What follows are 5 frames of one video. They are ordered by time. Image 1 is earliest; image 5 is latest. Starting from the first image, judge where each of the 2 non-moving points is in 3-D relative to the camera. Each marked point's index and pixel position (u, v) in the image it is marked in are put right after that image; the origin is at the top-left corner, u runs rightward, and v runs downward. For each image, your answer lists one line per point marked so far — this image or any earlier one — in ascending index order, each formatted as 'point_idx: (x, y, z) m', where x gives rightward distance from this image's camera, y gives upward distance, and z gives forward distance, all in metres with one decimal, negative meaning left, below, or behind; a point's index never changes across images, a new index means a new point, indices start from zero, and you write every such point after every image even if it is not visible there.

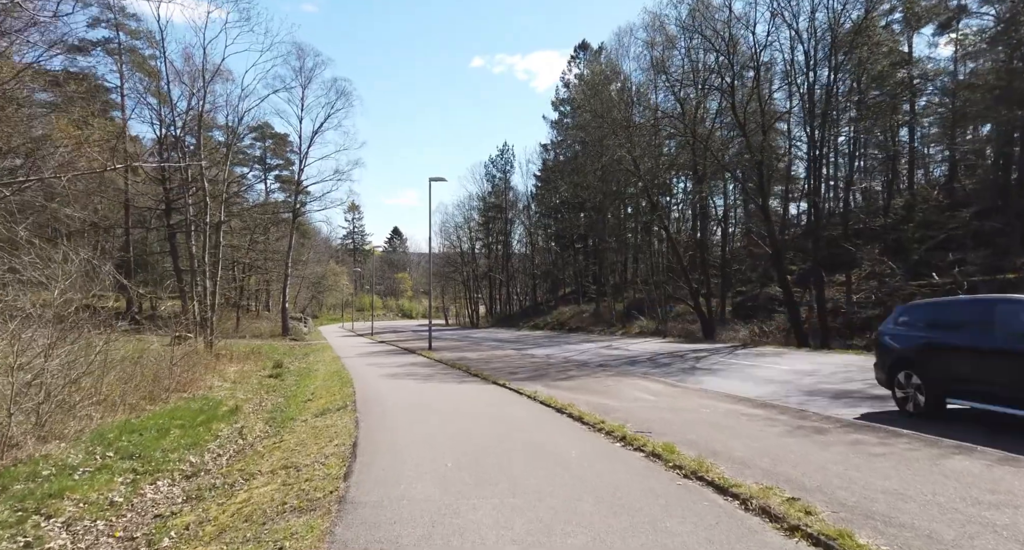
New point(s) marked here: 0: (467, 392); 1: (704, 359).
0: (-0.8, -2.0, +11.2) m
1: (+4.4, -1.9, +14.8) m
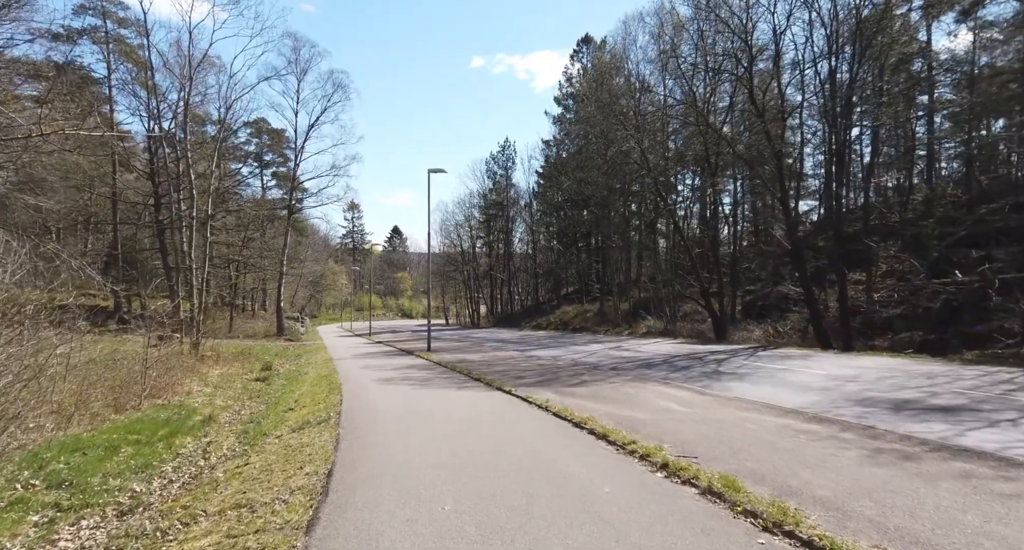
0: (-0.7, -1.9, +10.0) m
1: (+4.5, -1.8, +13.6) m
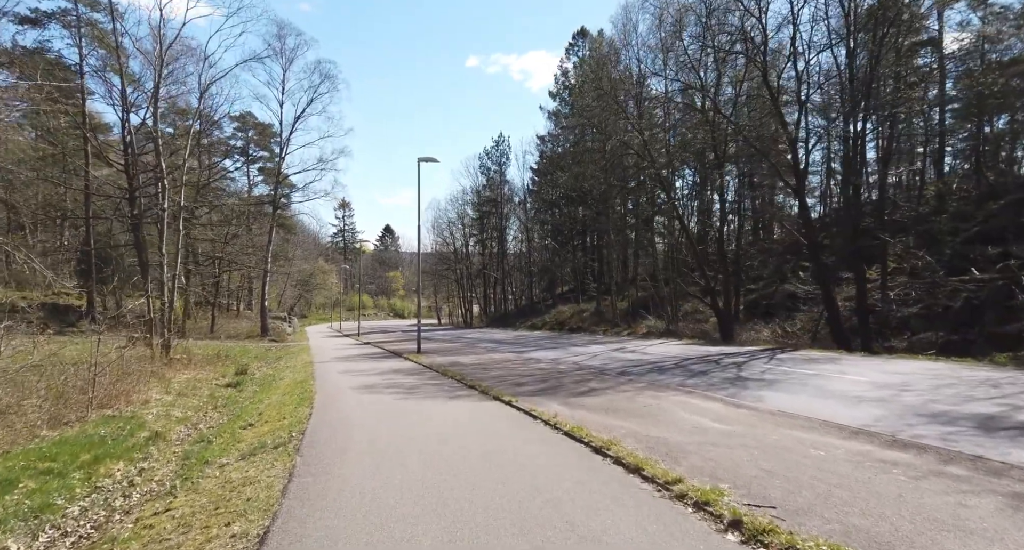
0: (-0.7, -1.8, +8.6) m
1: (+4.5, -1.7, +12.3) m
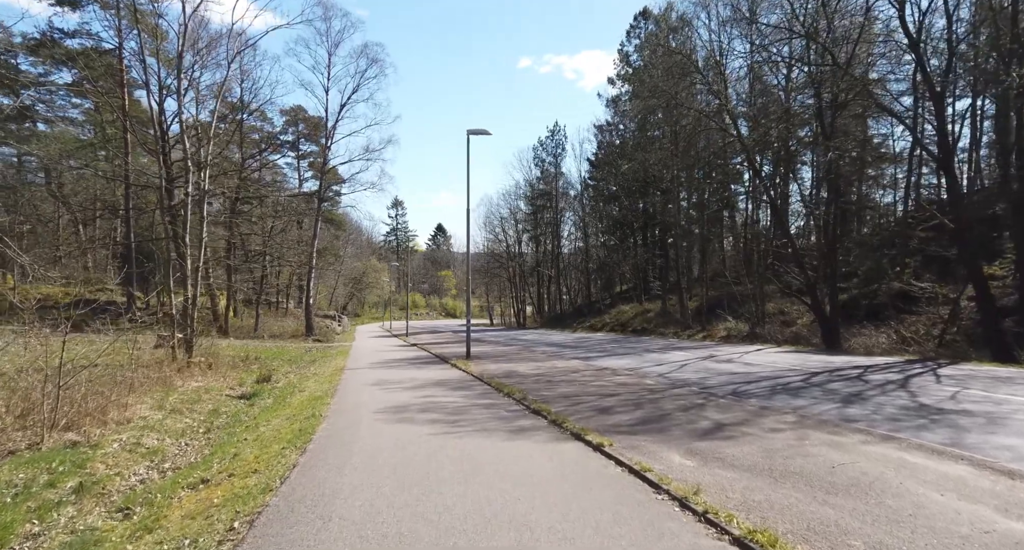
0: (+0.1, -1.6, +5.7) m
1: (+5.5, -1.5, +8.9) m
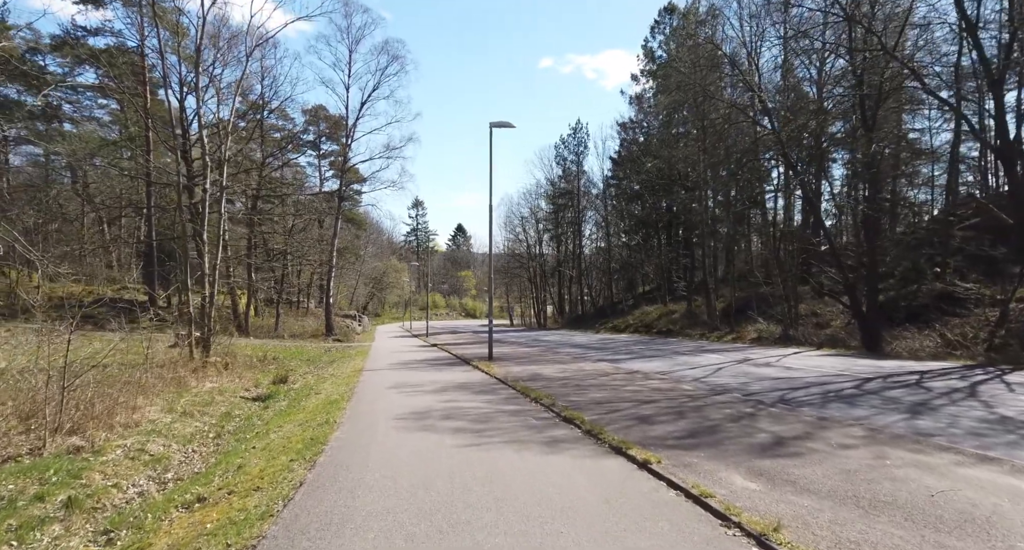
0: (+0.4, -1.6, +5.0) m
1: (+5.9, -1.5, +8.1) m
